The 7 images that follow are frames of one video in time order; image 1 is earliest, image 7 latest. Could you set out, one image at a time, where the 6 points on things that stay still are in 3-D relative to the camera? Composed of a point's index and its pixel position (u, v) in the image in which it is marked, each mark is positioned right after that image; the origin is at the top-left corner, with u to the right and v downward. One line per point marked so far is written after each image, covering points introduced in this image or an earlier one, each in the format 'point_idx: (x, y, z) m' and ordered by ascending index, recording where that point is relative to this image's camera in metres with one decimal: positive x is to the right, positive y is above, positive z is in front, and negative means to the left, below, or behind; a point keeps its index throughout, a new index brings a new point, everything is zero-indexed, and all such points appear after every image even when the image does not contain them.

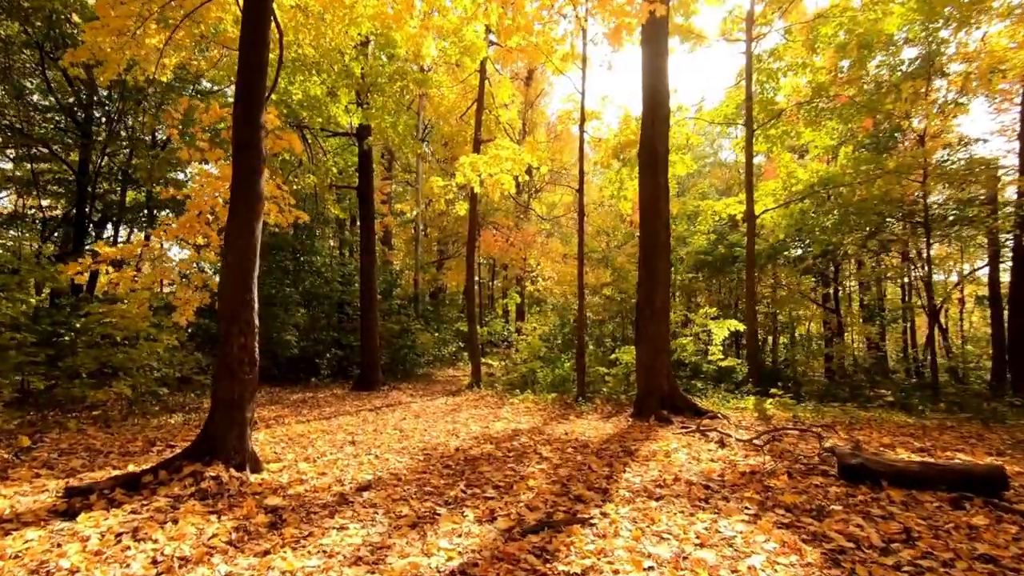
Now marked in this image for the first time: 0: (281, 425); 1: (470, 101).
0: (-3.2, -1.9, +6.9) m
1: (-1.1, +4.9, +13.0) m
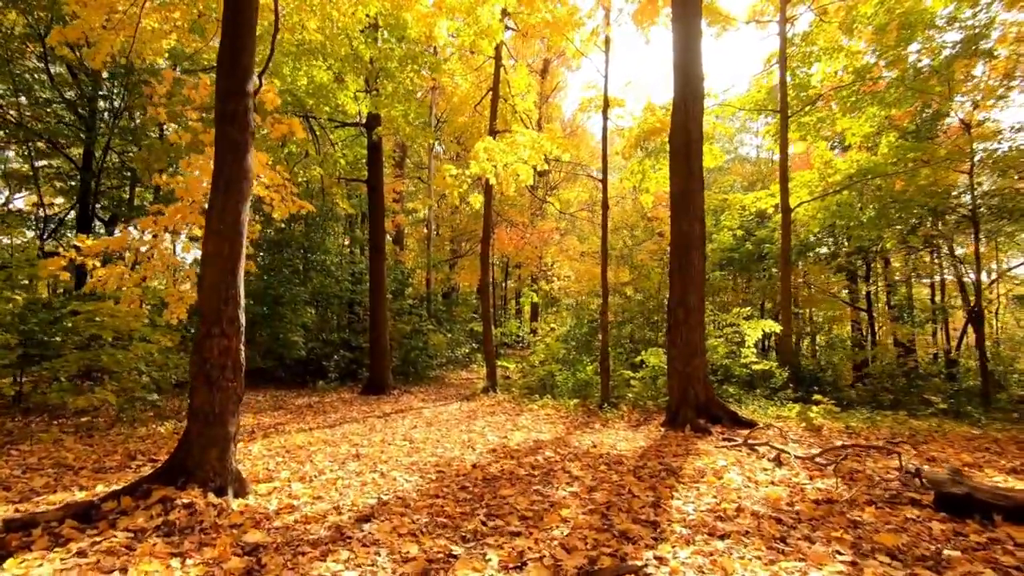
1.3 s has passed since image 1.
0: (-2.9, -1.9, +6.3) m
1: (-0.7, +4.9, +12.3) m
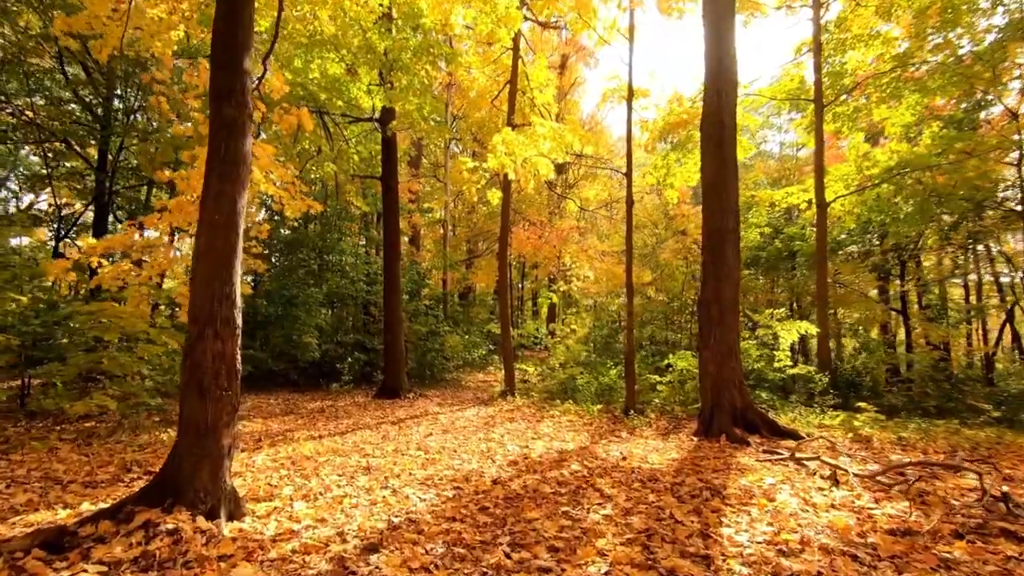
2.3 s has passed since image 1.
0: (-2.7, -1.9, +6.0) m
1: (-0.3, +4.9, +11.9) m
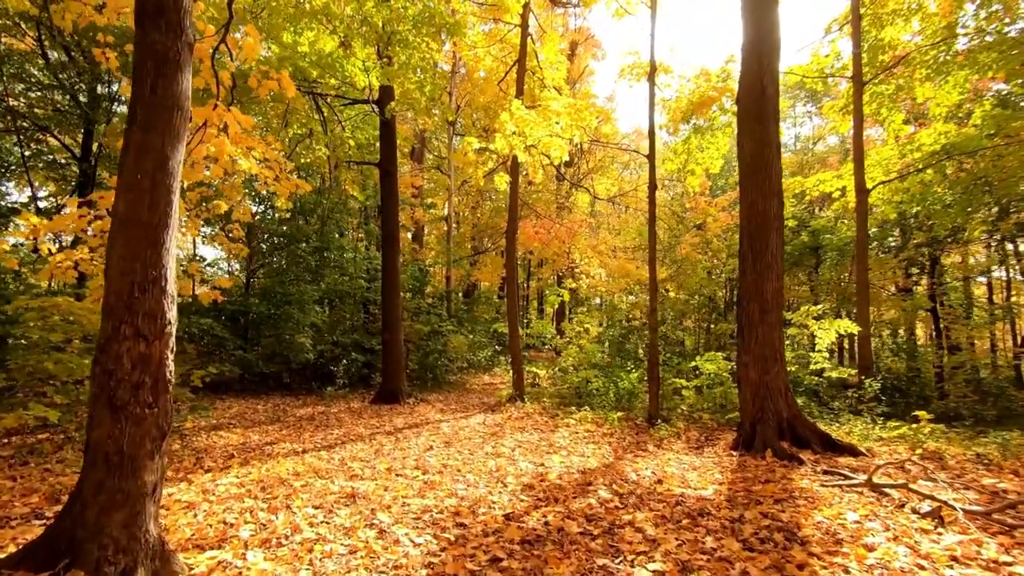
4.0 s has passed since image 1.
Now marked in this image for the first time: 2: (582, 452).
0: (-2.5, -1.8, +5.1) m
1: (-0.1, +5.0, +11.1) m
2: (+0.9, -2.0, +6.0) m
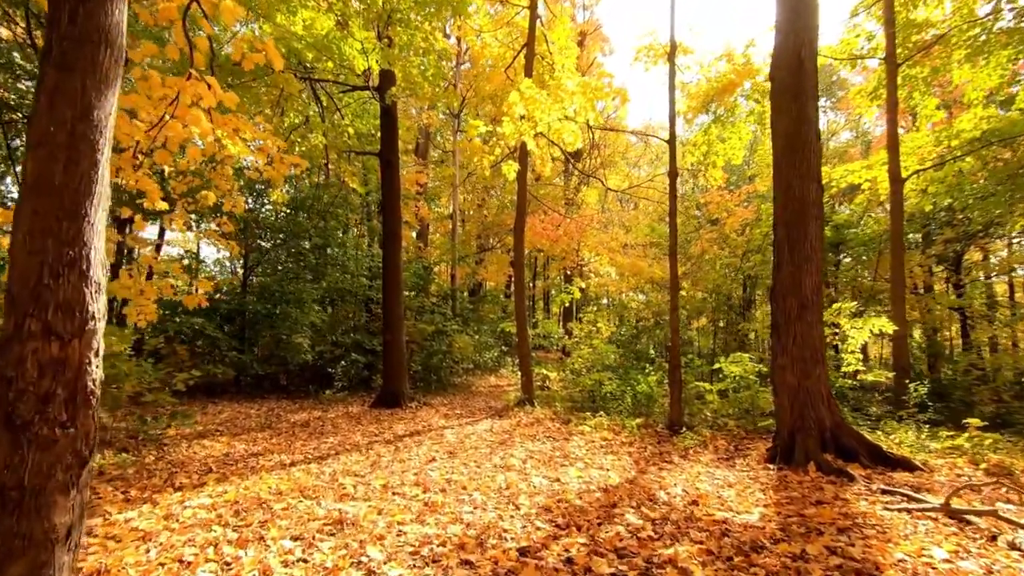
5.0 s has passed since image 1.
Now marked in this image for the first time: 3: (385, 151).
0: (-2.4, -1.7, +4.6) m
1: (+0.1, +5.1, +10.5) m
2: (+1.0, -1.9, +5.4) m
3: (-2.5, +2.7, +9.8) m
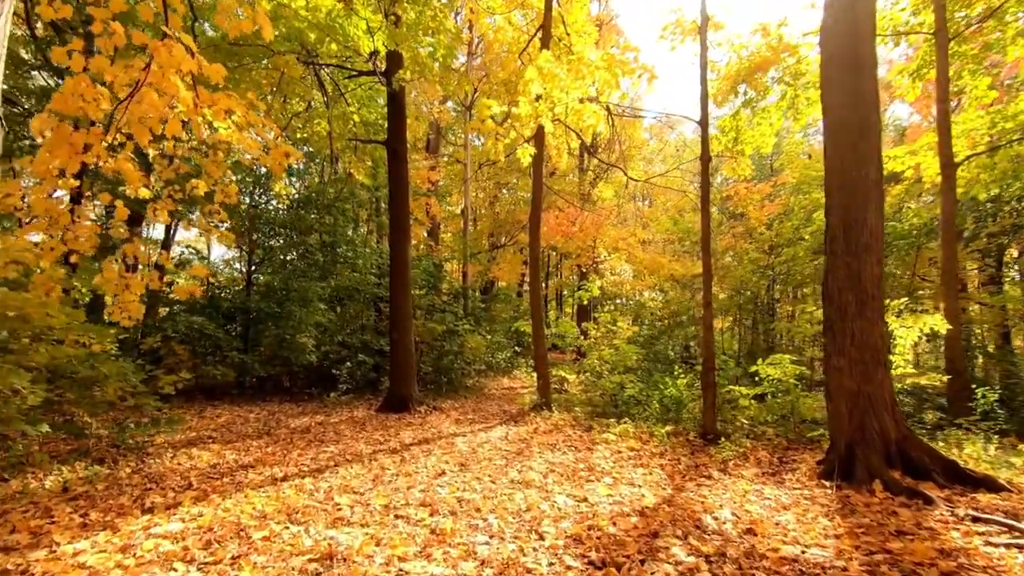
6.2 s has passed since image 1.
0: (-2.3, -1.6, +4.0) m
1: (+0.4, +5.1, +9.9) m
2: (+1.2, -1.9, +4.8) m
3: (-2.2, +2.8, +9.2) m
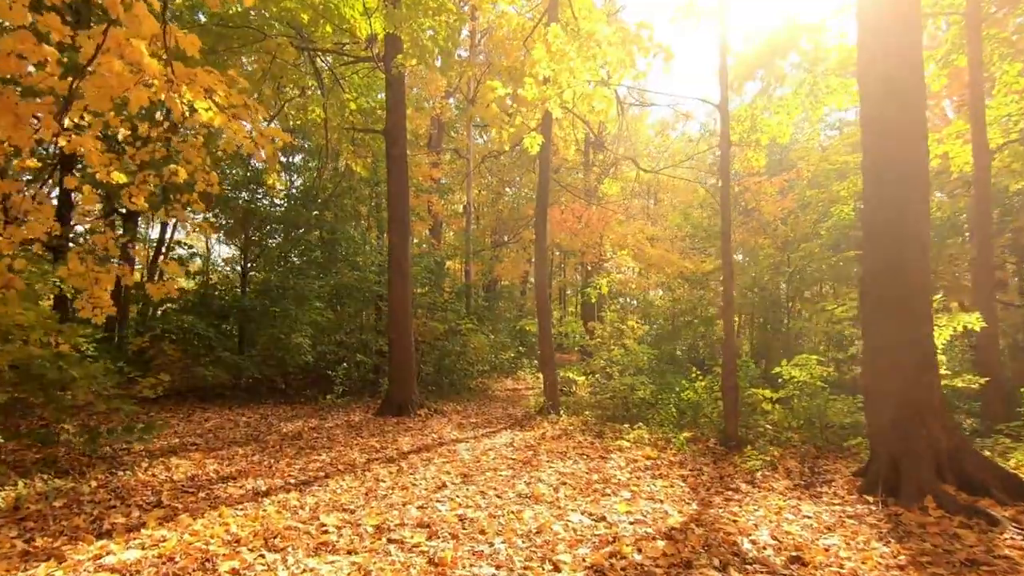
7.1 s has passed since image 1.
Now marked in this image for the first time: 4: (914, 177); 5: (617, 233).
0: (-2.2, -1.6, +3.6) m
1: (+0.5, +5.2, +9.4) m
2: (+1.2, -1.8, +4.4) m
3: (-2.2, +2.8, +8.8) m
4: (+3.6, +1.0, +4.4) m
5: (+2.7, +1.5, +12.9) m
